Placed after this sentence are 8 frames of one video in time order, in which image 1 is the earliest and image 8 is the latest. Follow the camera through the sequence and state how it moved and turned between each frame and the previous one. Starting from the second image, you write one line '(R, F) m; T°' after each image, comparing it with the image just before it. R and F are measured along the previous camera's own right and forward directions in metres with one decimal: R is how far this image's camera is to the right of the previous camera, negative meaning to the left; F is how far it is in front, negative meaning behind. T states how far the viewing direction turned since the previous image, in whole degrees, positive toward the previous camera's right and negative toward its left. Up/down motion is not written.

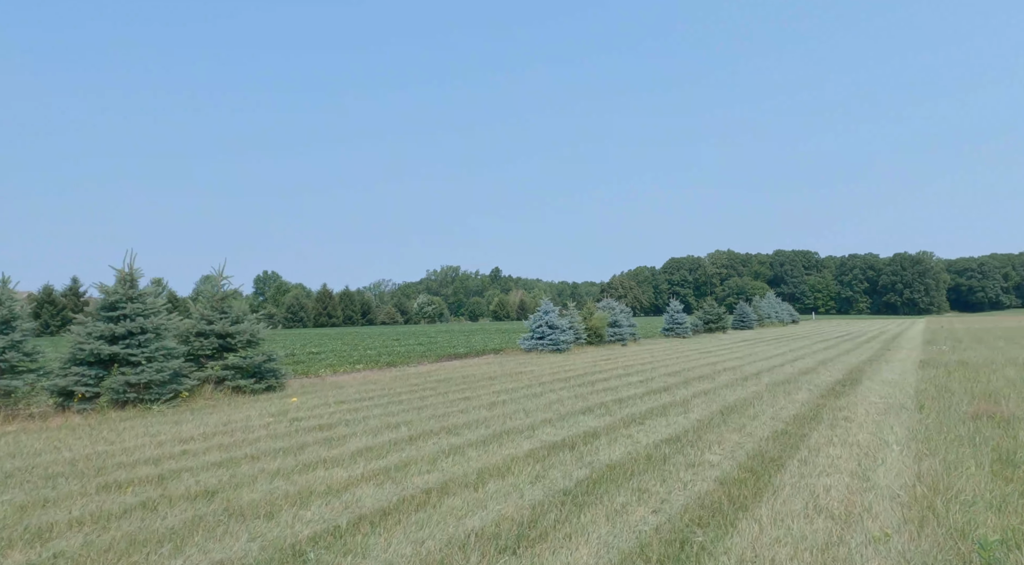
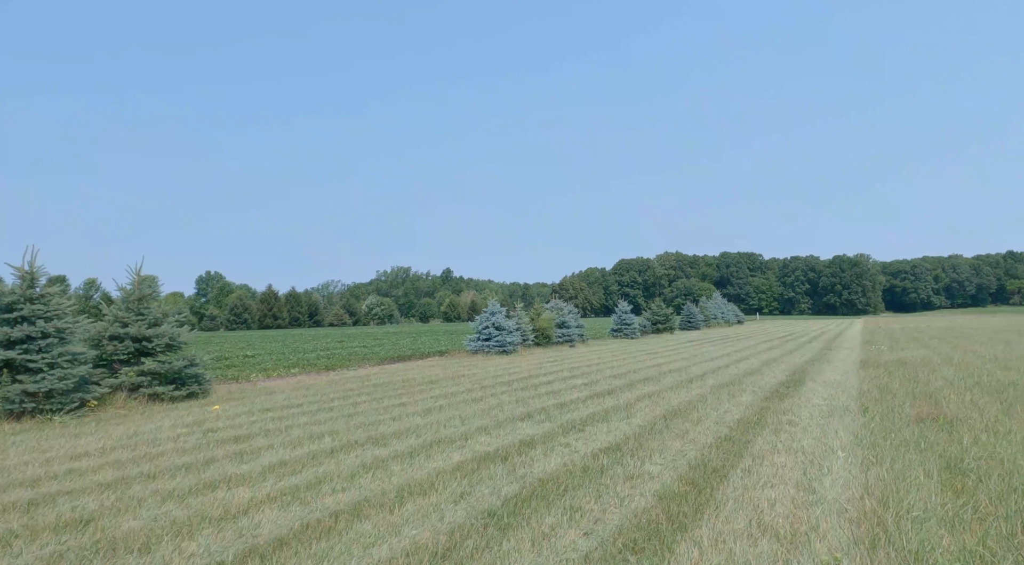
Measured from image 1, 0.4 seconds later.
(+0.2, +0.5) m; +4°
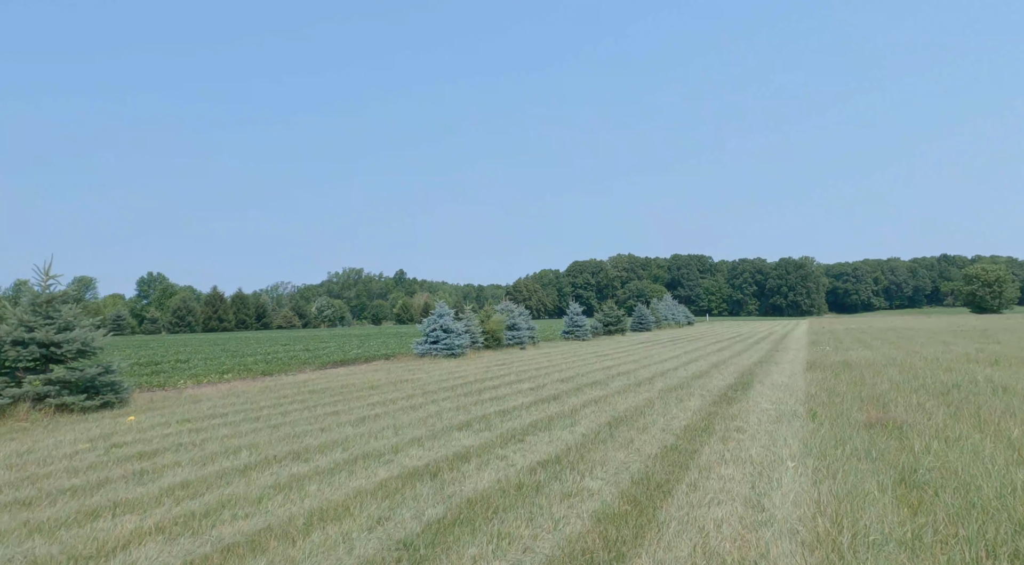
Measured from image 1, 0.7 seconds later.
(+0.2, +0.5) m; +4°
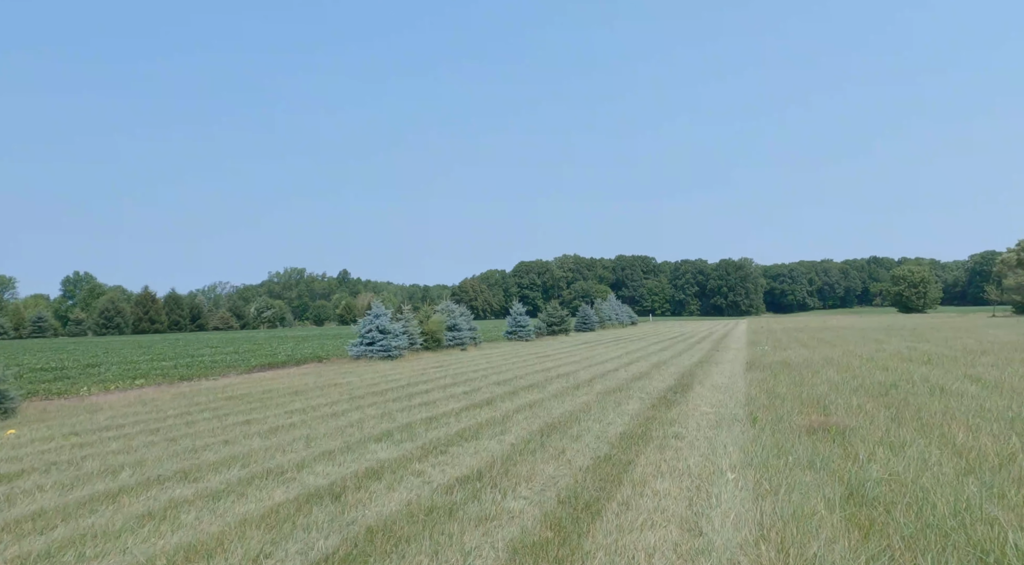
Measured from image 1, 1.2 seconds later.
(+0.2, +0.6) m; +4°
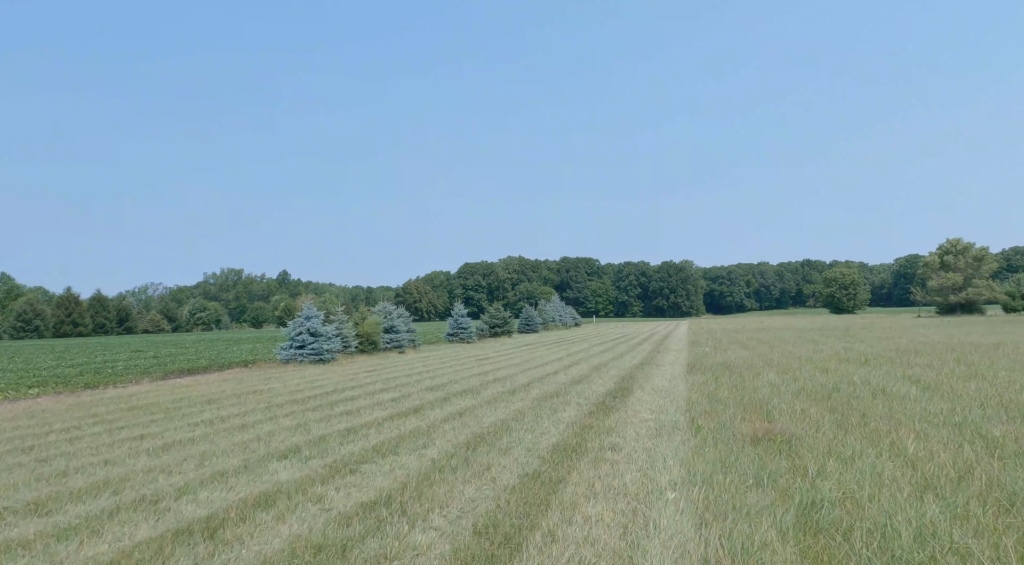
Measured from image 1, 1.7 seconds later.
(+0.2, +0.7) m; +4°
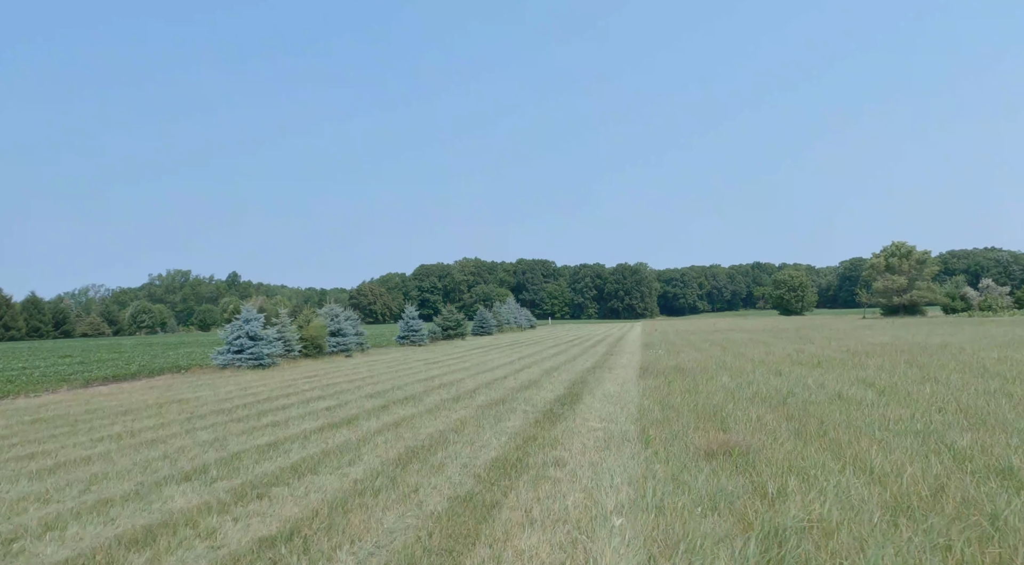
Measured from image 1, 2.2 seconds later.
(+0.2, +0.6) m; +3°
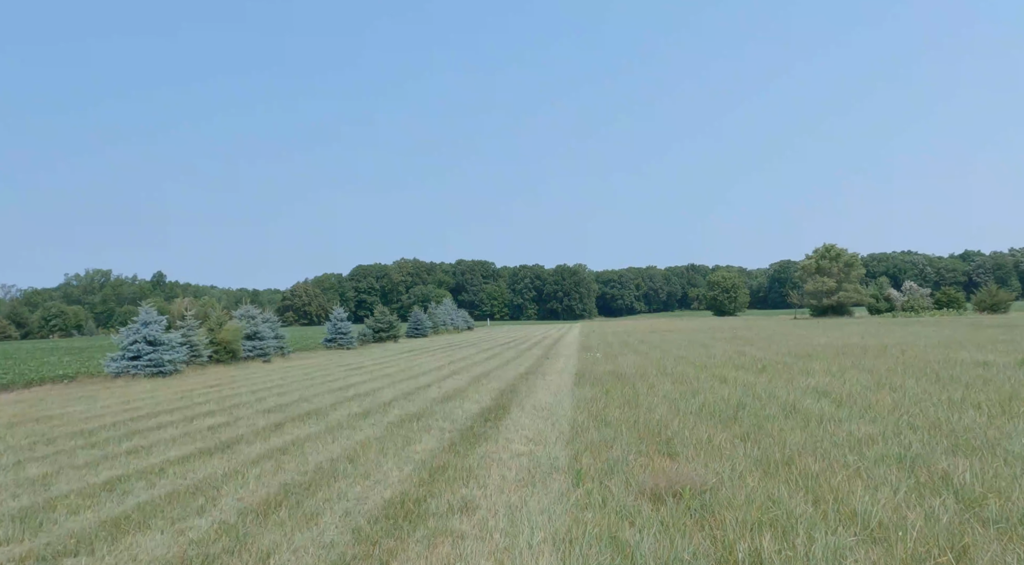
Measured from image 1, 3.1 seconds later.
(+0.3, +1.3) m; +5°
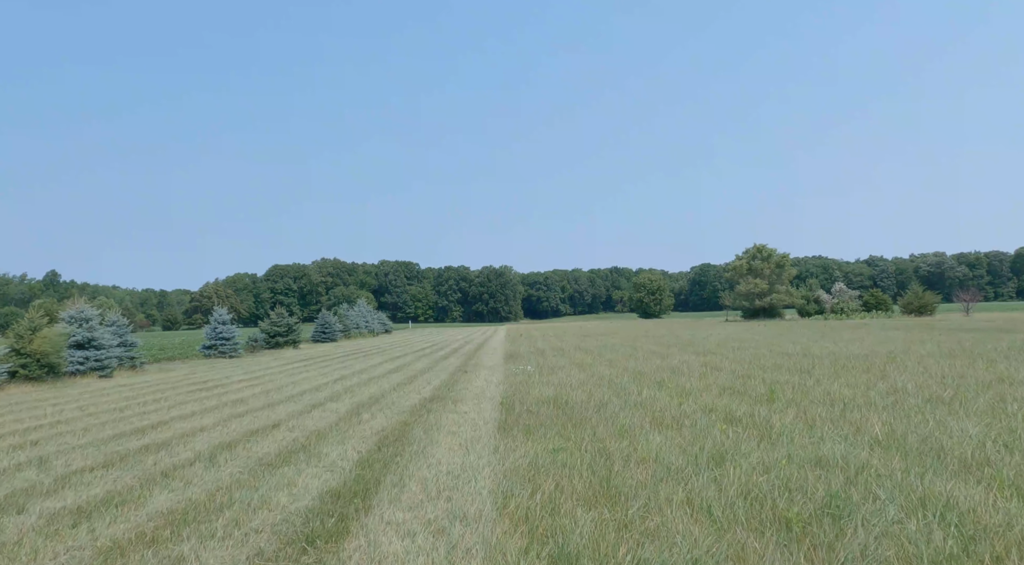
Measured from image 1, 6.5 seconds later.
(+0.4, +4.6) m; +6°
